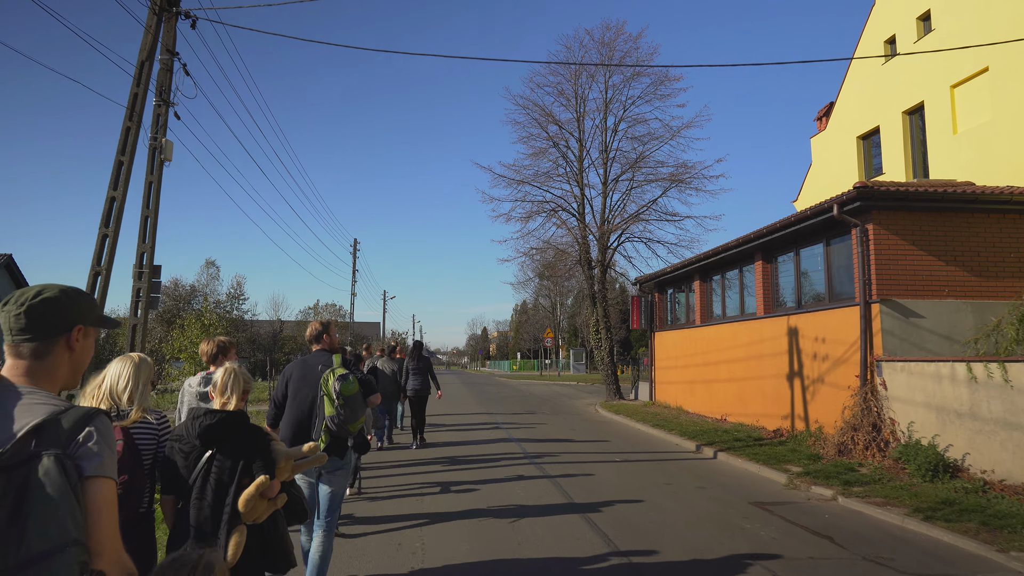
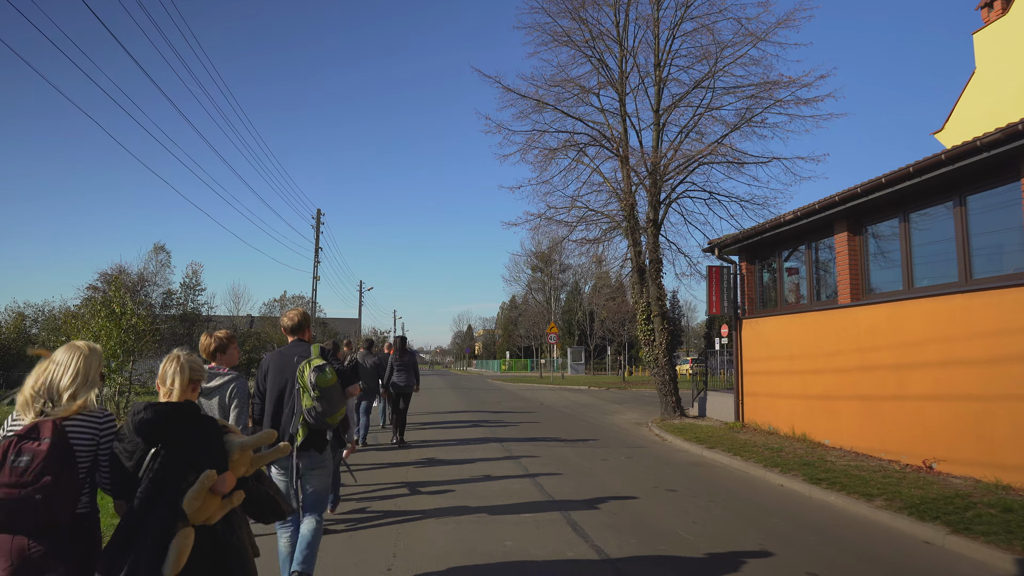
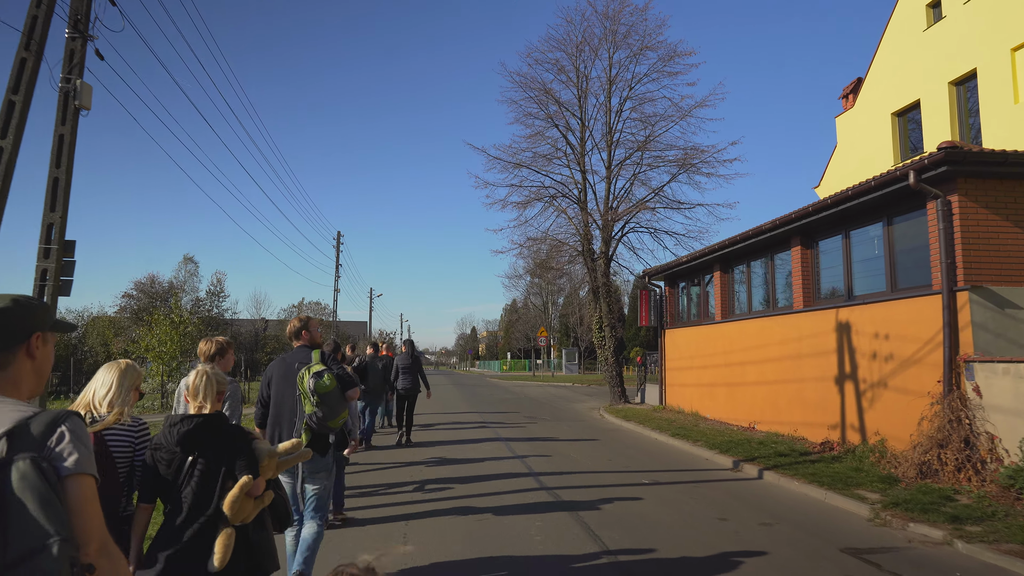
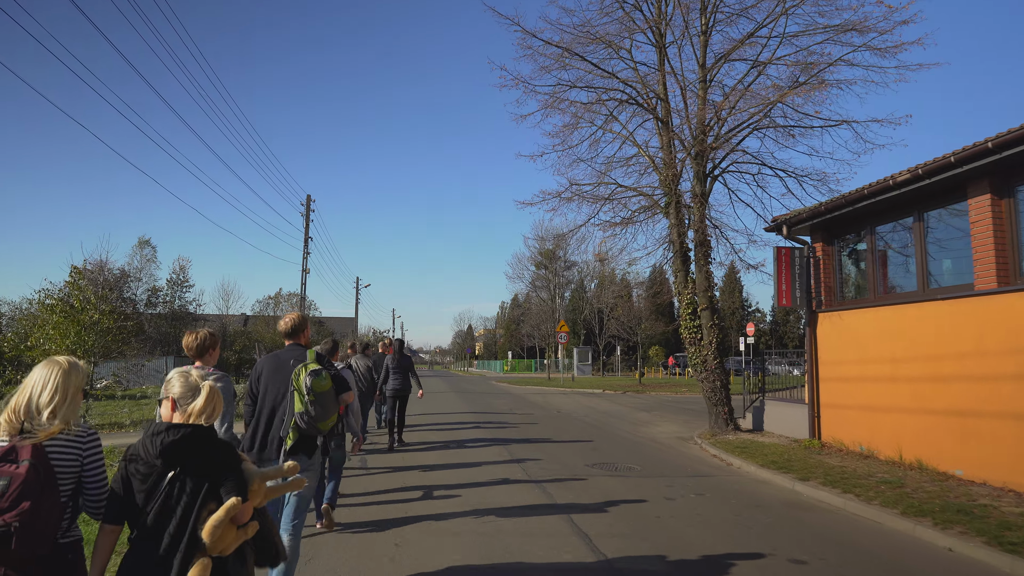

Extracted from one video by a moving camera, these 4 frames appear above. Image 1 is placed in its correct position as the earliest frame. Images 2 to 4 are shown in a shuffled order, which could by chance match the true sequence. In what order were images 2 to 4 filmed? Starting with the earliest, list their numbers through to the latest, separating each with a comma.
3, 2, 4
